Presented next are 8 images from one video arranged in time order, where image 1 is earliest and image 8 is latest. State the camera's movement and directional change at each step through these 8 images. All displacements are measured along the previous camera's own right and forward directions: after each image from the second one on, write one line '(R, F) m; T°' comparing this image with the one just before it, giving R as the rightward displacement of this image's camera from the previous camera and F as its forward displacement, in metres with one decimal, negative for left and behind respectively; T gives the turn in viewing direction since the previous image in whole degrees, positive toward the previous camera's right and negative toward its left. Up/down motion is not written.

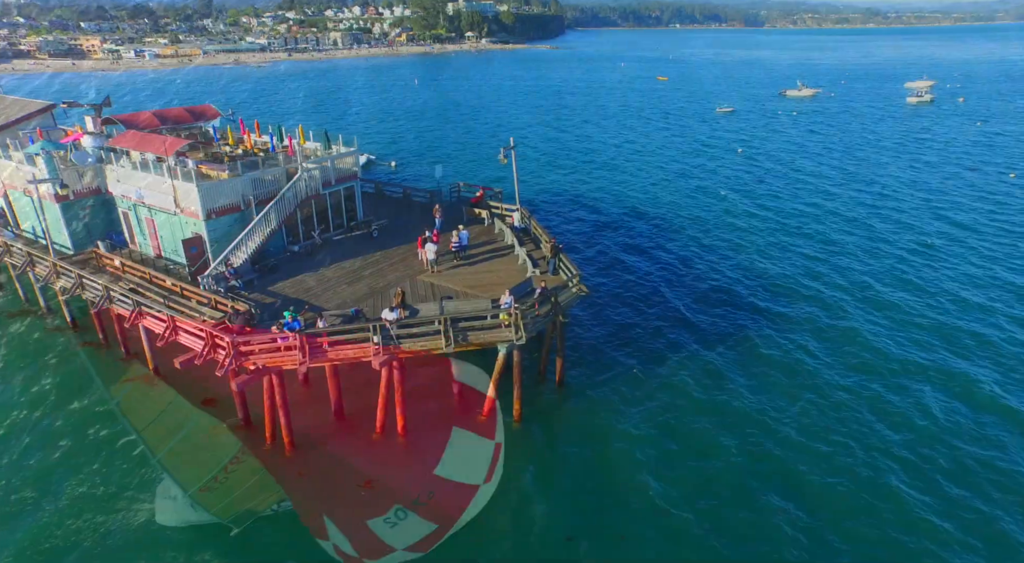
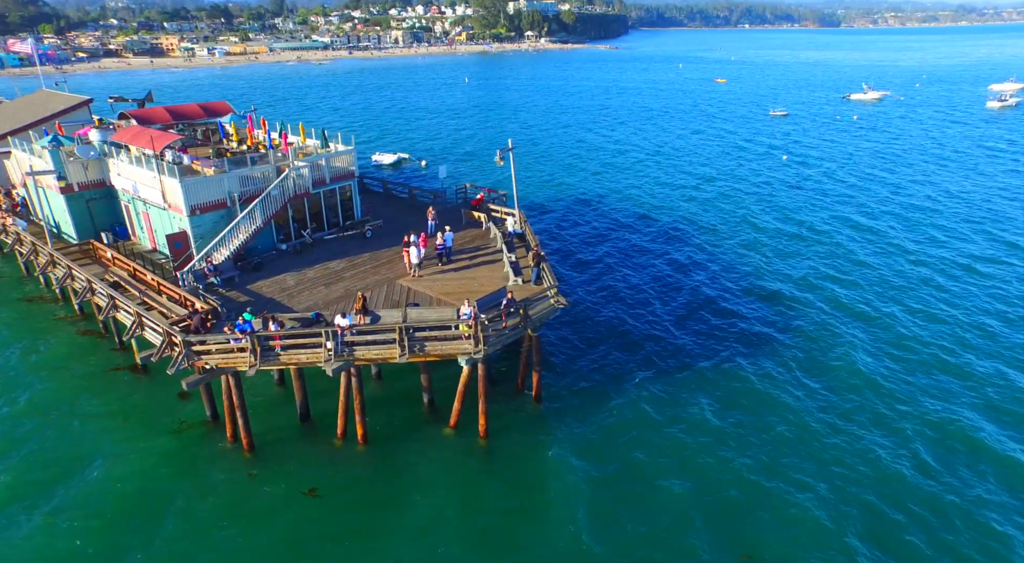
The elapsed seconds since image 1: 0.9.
(+3.9, +1.6) m; -6°
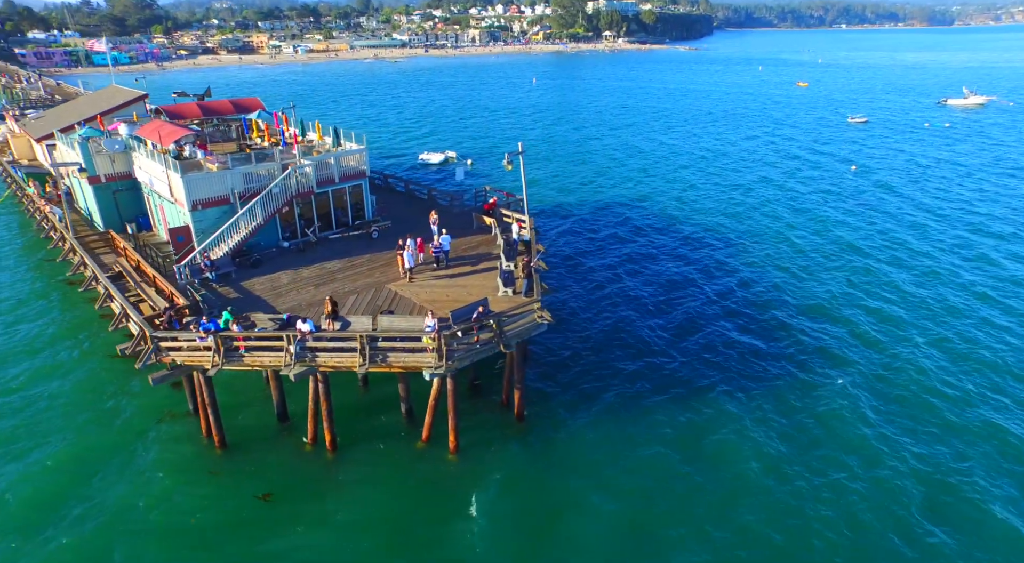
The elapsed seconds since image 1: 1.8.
(+4.0, +1.6) m; -7°
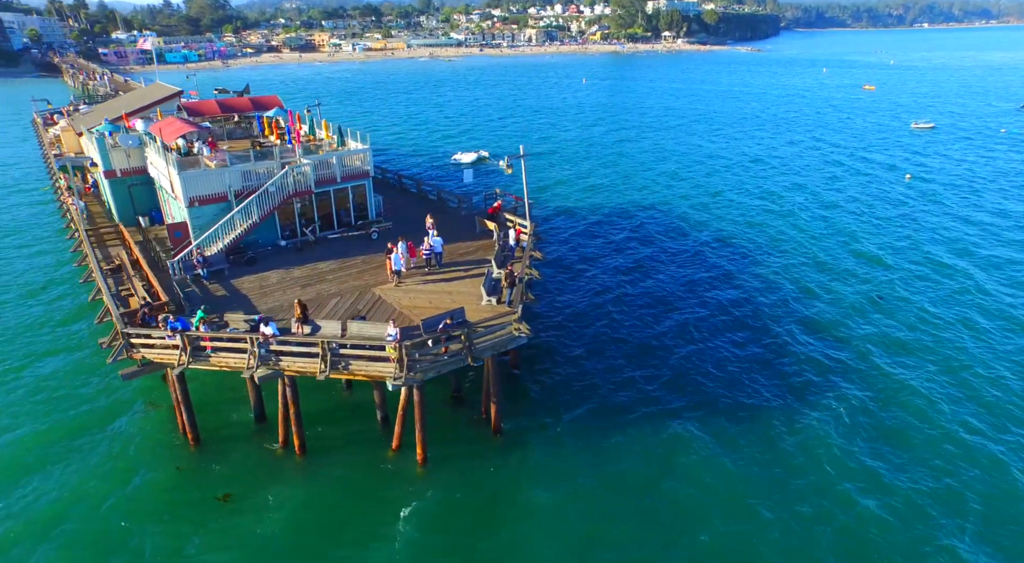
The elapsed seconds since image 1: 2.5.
(+3.2, +1.3) m; -5°
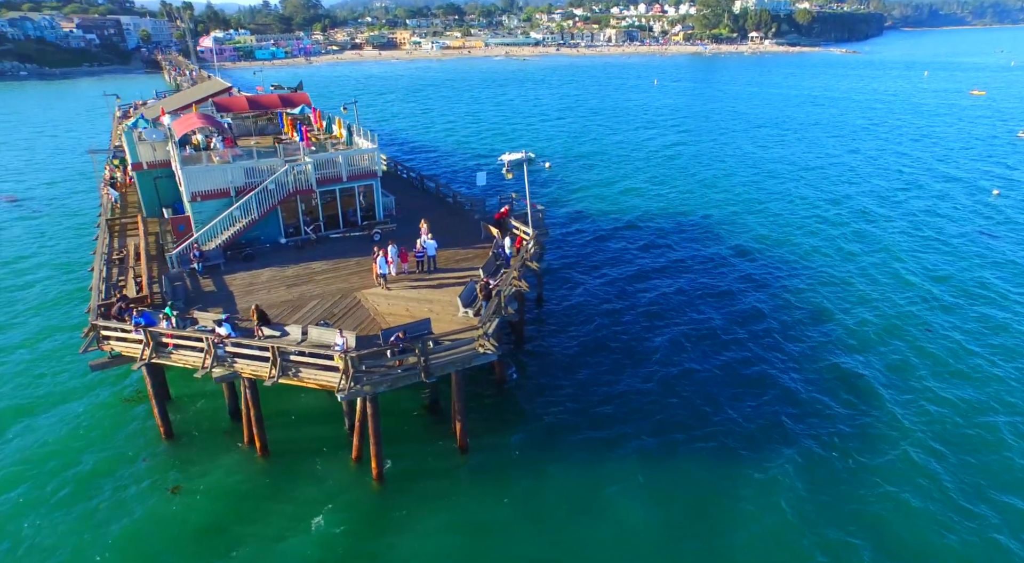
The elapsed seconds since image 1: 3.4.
(+4.1, +1.8) m; -7°
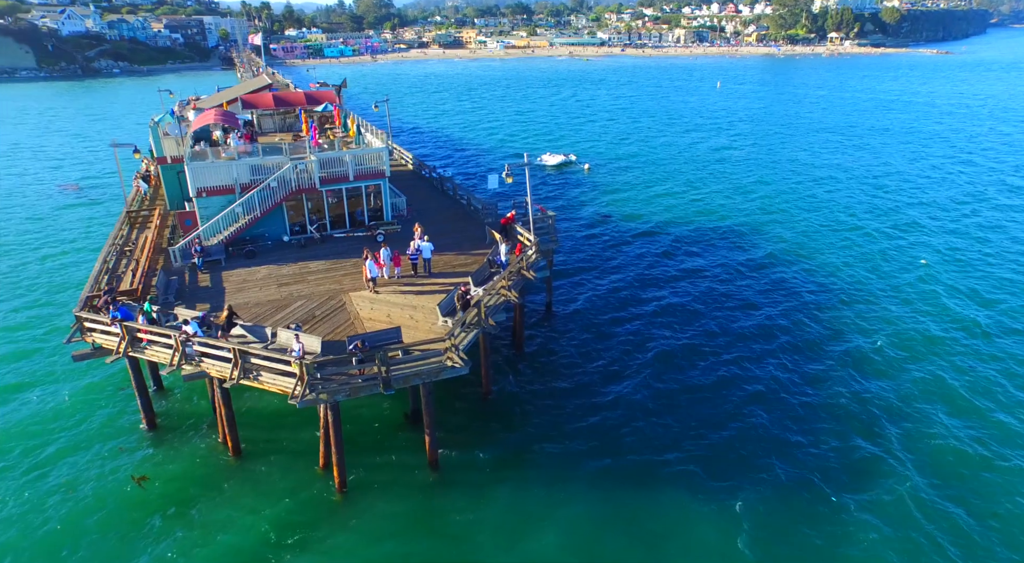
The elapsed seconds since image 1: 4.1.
(+3.2, +1.4) m; -6°
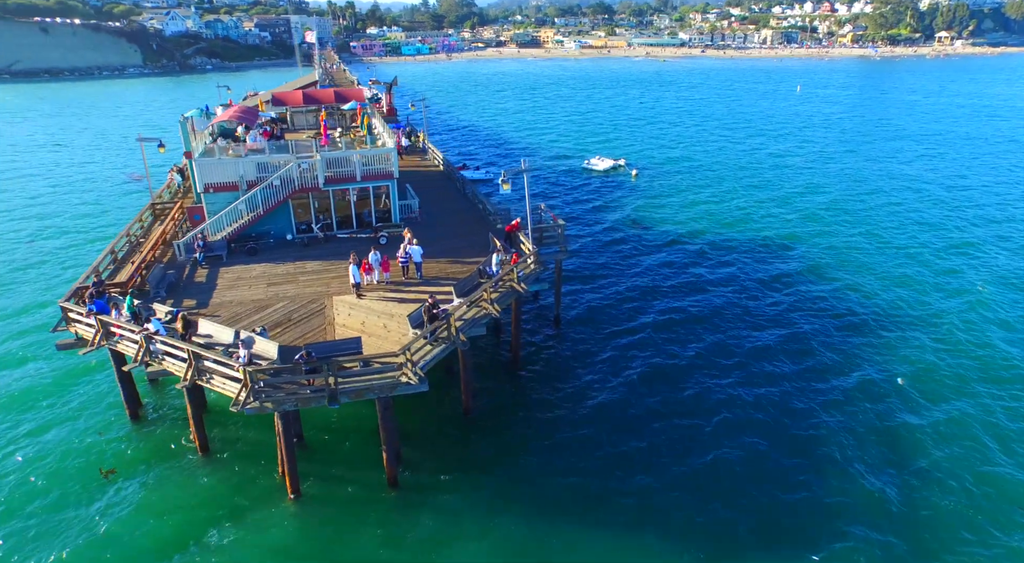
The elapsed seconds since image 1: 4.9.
(+3.7, +1.8) m; -7°
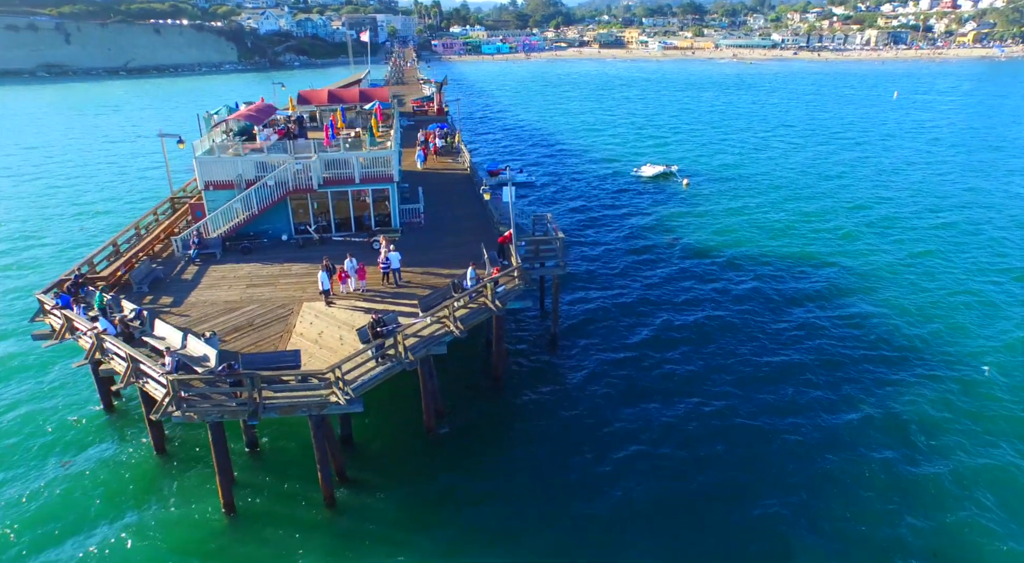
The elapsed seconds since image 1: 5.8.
(+4.2, +2.3) m; -8°
